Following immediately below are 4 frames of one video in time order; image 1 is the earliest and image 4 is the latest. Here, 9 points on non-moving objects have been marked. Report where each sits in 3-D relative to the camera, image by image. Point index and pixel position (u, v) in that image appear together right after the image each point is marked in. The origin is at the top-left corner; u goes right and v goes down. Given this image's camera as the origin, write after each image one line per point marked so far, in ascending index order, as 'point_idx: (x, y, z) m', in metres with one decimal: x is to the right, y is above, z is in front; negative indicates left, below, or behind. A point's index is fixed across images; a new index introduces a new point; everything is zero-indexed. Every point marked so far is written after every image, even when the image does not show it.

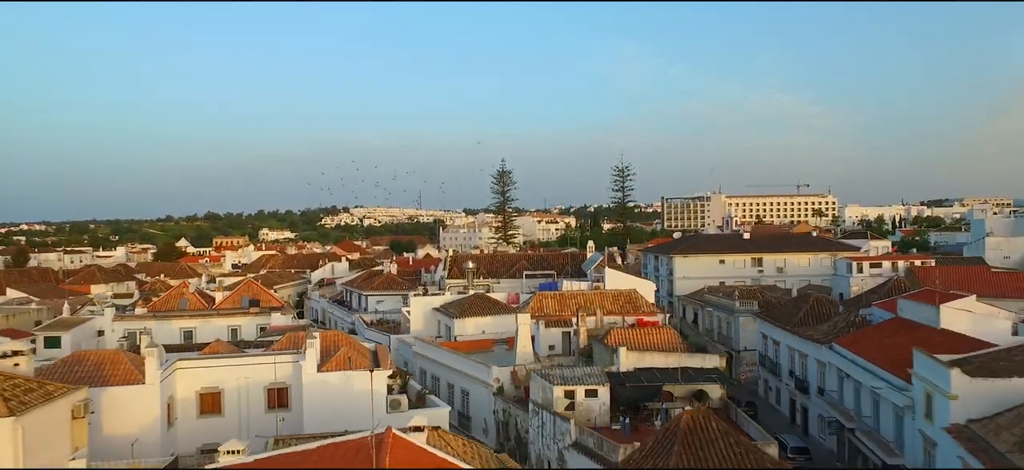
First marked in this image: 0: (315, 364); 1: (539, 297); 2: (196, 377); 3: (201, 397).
0: (-2.9, -1.9, +12.9) m
1: (+0.7, -1.4, +19.9) m
2: (-4.7, -2.1, +12.6) m
3: (-4.6, -2.4, +12.5) m
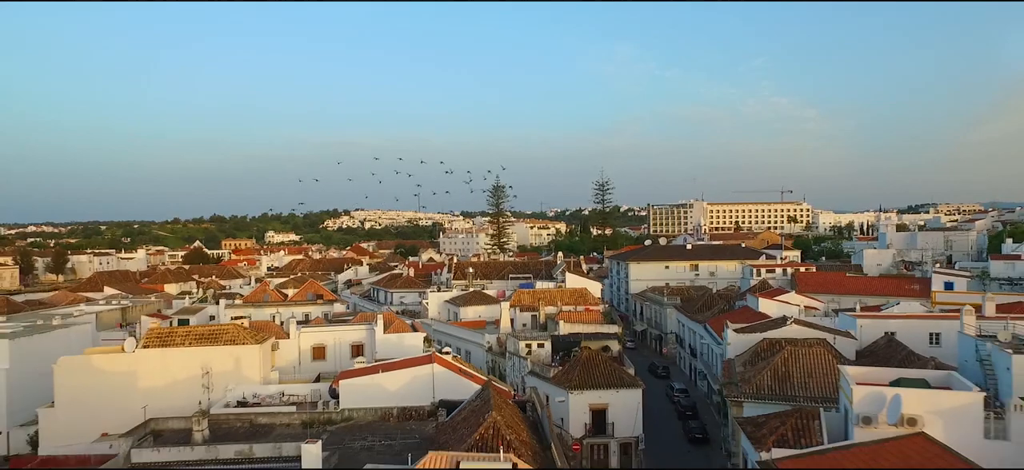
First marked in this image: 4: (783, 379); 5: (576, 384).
0: (-3.3, -2.4, +22.3) m
1: (+0.2, -2.0, +29.3) m
2: (-5.1, -2.6, +22.0) m
3: (-5.0, -2.9, +21.9) m
4: (+5.0, -2.6, +15.8) m
5: (+1.4, -3.2, +18.5) m
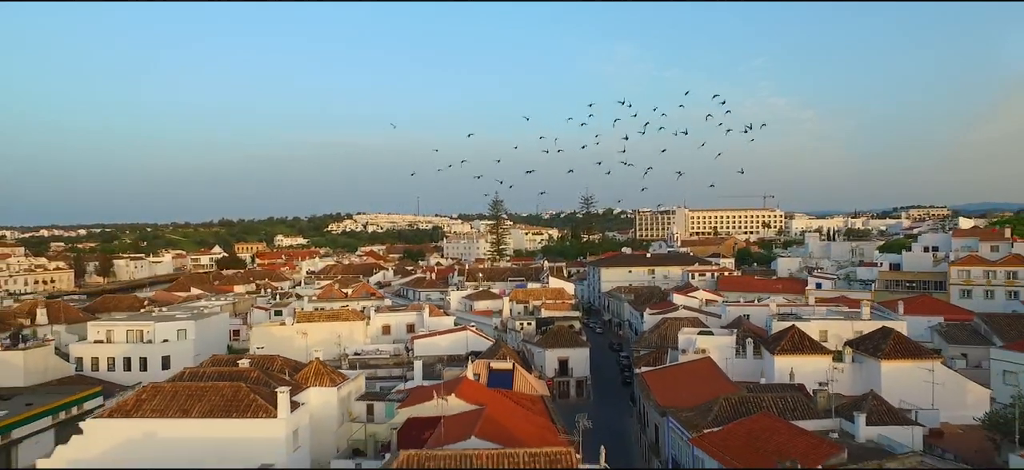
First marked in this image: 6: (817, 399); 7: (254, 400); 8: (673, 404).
0: (-3.4, -3.2, +34.8) m
1: (+0.2, -2.7, +41.7) m
2: (-5.1, -3.3, +34.4) m
3: (-5.1, -3.7, +34.3) m
4: (+5.0, -3.3, +28.2) m
5: (+1.4, -4.0, +30.9) m
6: (+6.3, -3.4, +17.8) m
7: (-4.3, -2.8, +14.4) m
8: (+3.6, -3.8, +19.2) m
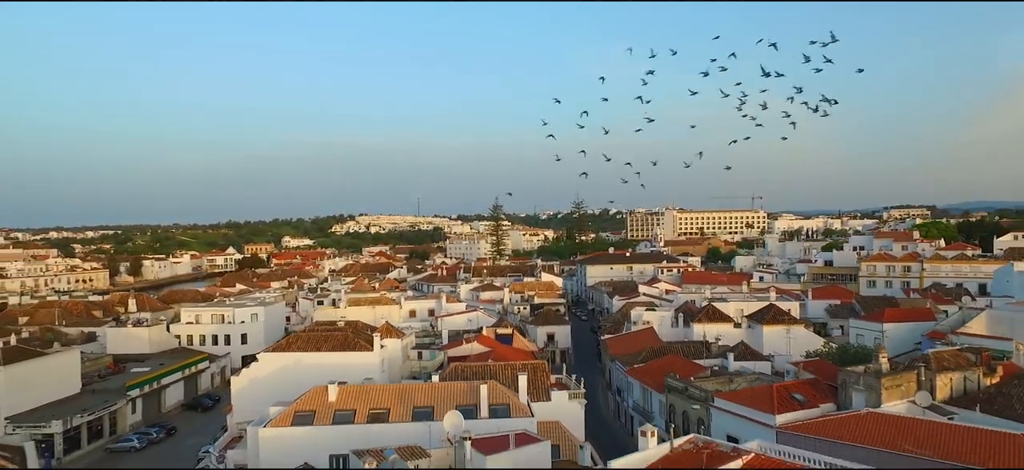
0: (-3.4, -3.4, +44.2) m
1: (+0.1, -2.9, +51.2) m
2: (-5.2, -3.6, +43.8) m
3: (-5.1, -3.9, +43.8) m
4: (+4.9, -3.5, +37.7) m
5: (+1.3, -4.2, +40.4) m
6: (+6.3, -3.6, +27.3) m
7: (-4.3, -3.0, +23.9) m
8: (+3.6, -3.9, +28.7) m
